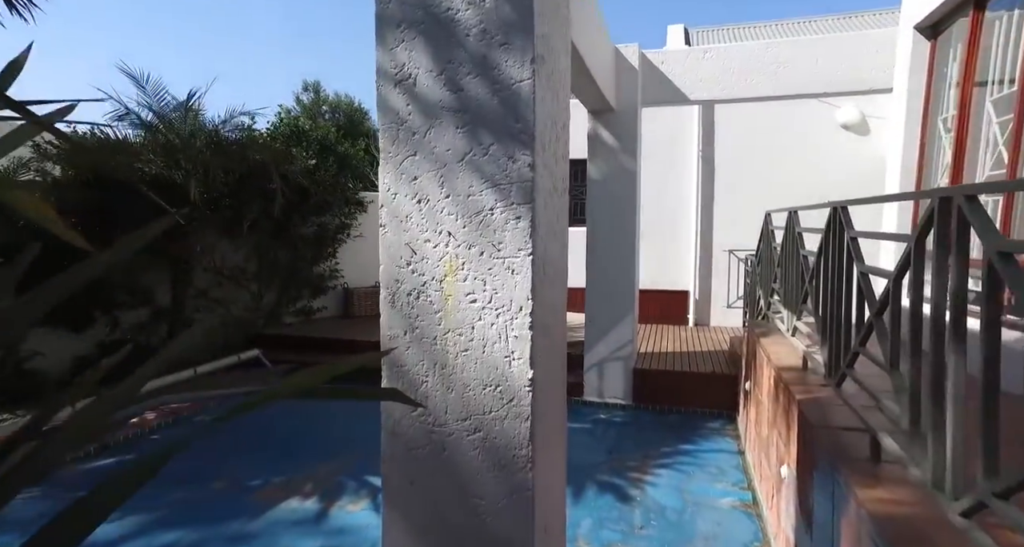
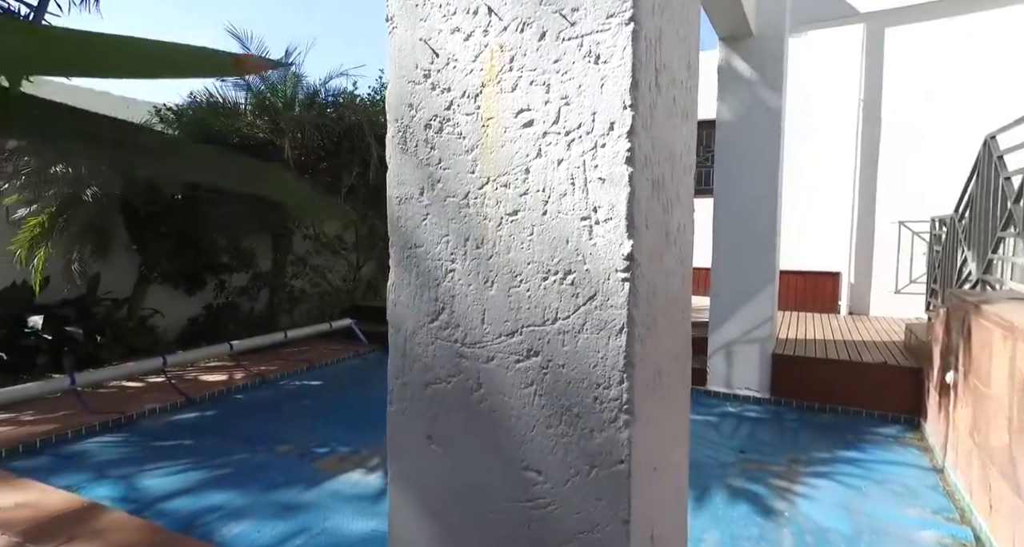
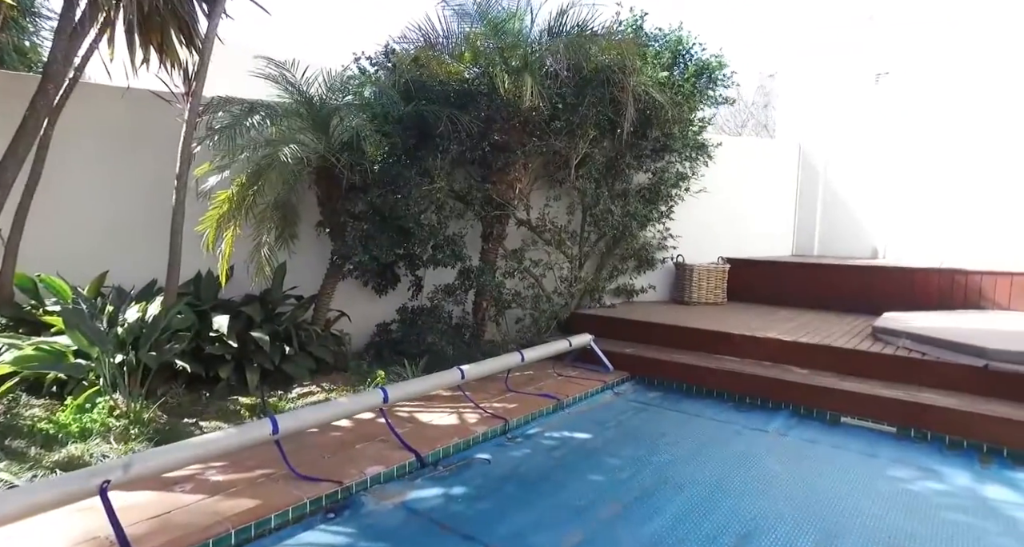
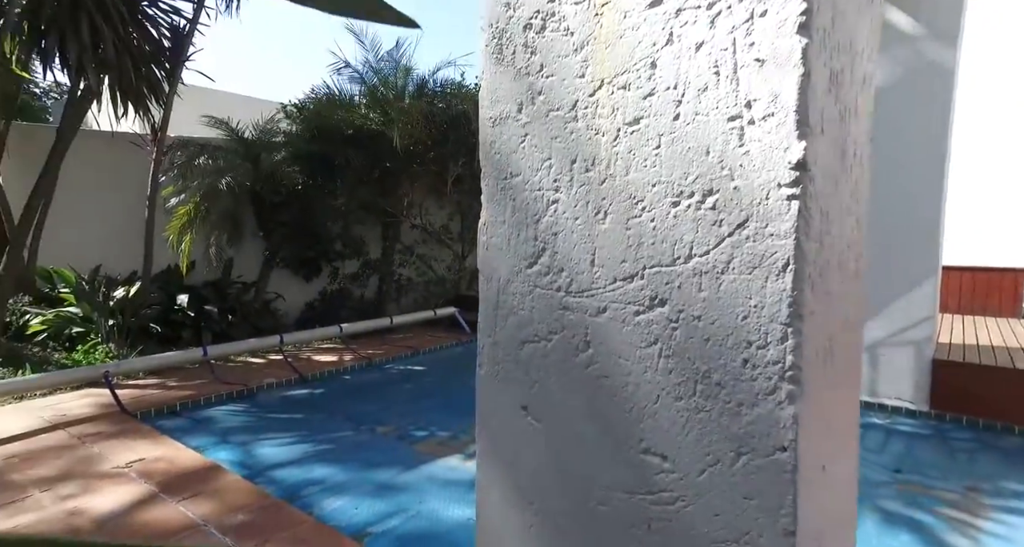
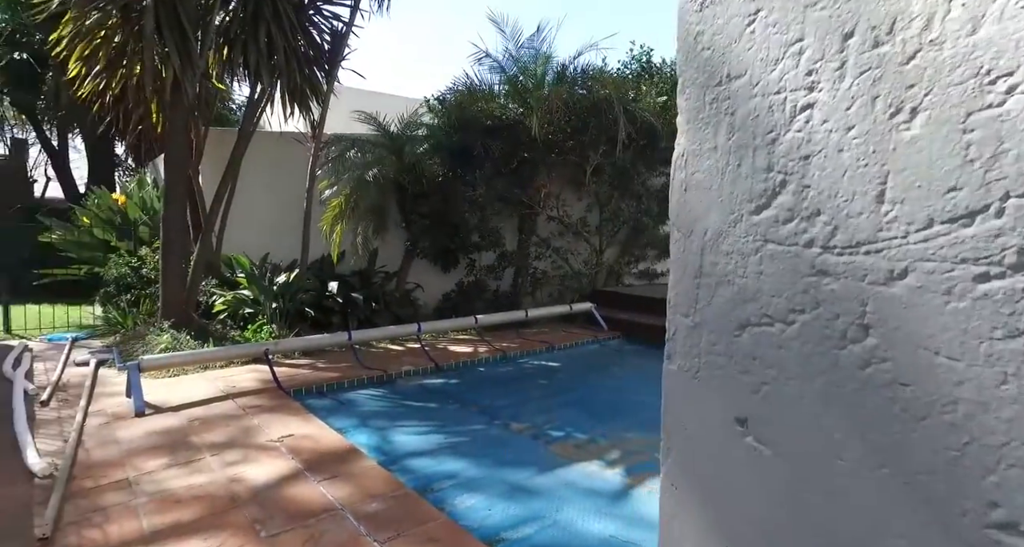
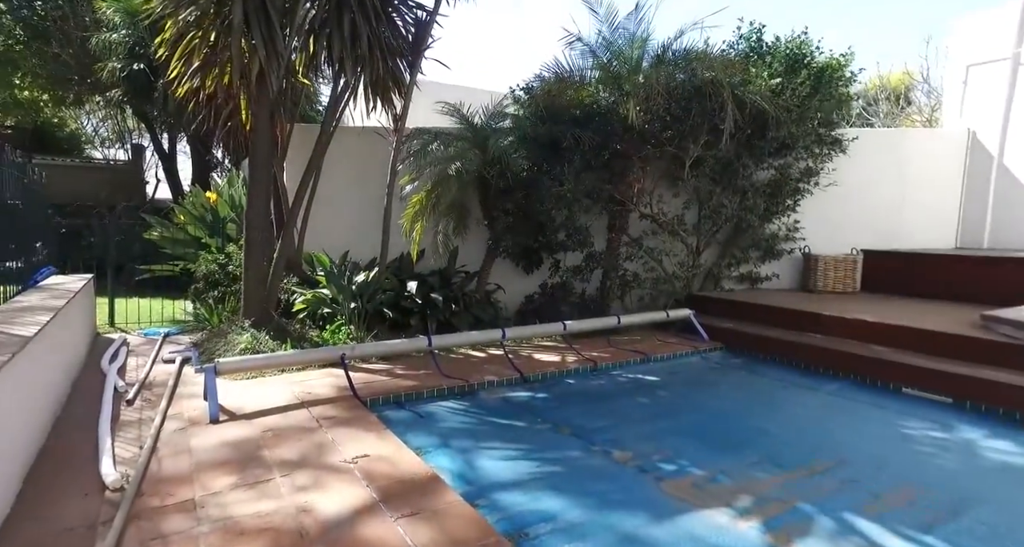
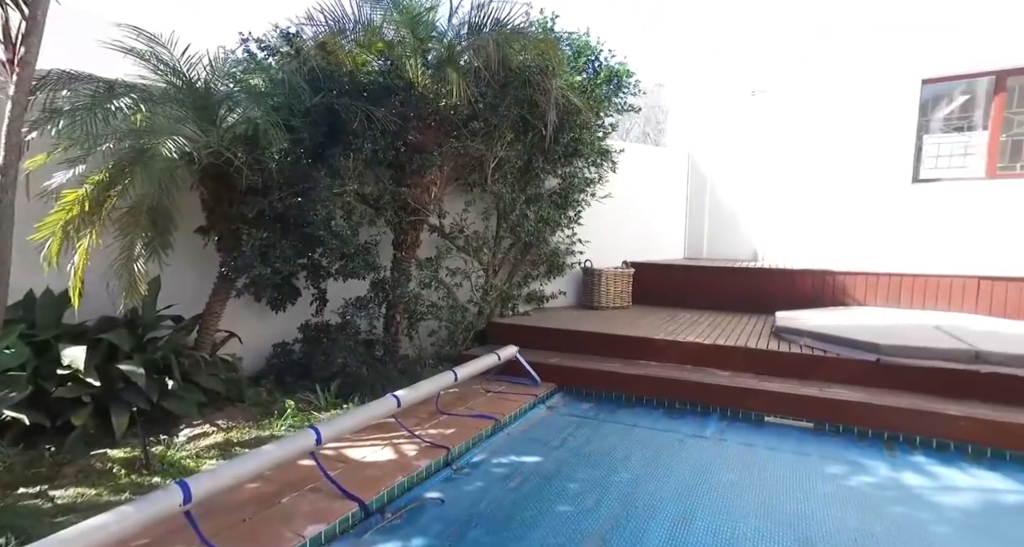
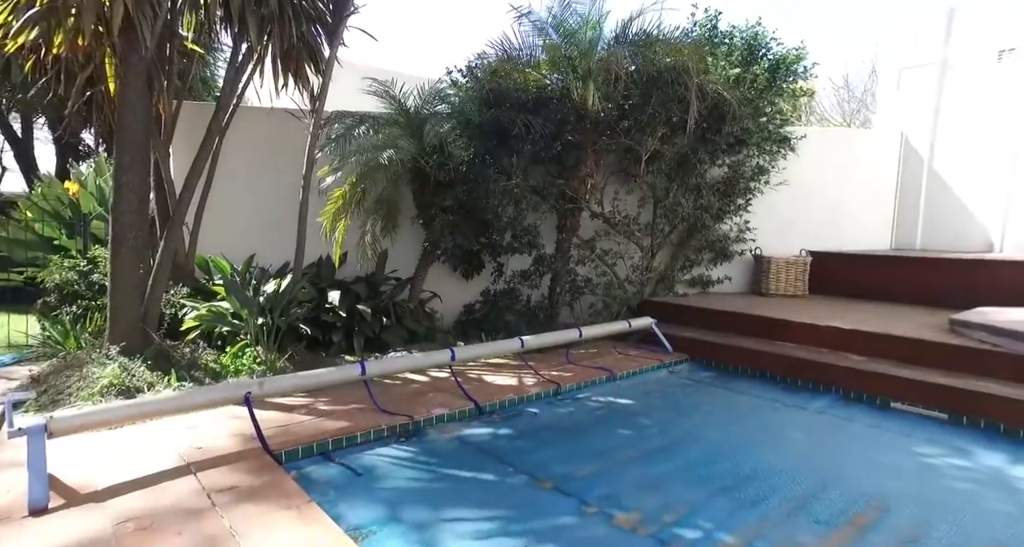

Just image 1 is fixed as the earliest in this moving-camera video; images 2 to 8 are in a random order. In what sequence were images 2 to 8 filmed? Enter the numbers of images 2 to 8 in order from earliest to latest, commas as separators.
2, 4, 5, 6, 8, 3, 7
